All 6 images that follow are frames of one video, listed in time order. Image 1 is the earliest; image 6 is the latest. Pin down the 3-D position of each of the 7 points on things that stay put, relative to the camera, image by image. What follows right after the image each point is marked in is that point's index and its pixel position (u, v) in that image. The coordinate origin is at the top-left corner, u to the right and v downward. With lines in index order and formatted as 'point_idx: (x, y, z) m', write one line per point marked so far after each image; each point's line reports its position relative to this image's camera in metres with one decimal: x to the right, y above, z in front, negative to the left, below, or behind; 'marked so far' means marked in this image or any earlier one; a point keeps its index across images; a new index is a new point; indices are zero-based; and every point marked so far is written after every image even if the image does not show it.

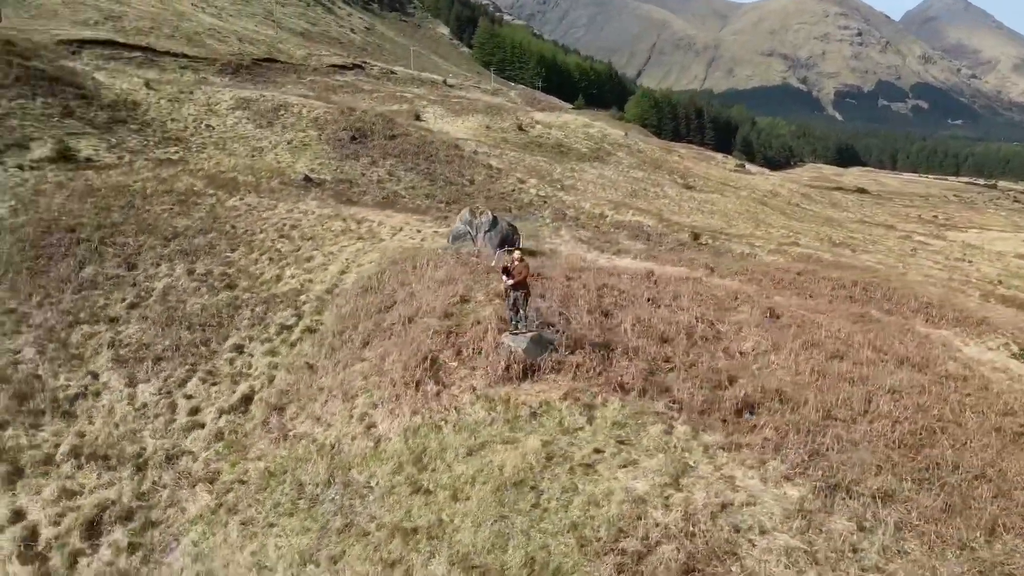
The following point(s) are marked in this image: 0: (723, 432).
0: (+1.7, -1.2, +6.0) m
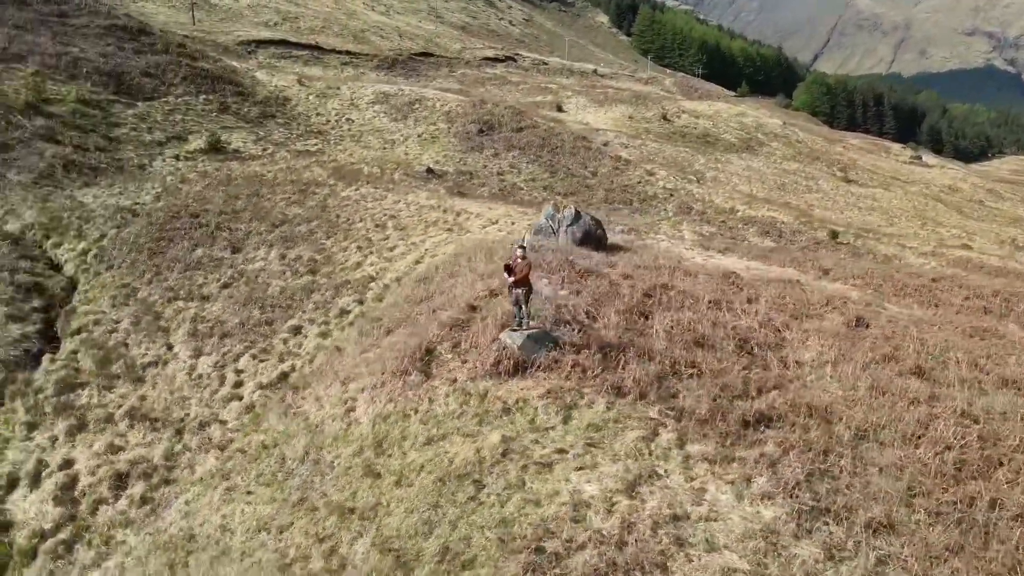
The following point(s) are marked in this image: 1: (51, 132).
0: (+1.6, -1.2, +5.8) m
1: (-11.6, +4.0, +18.5) m
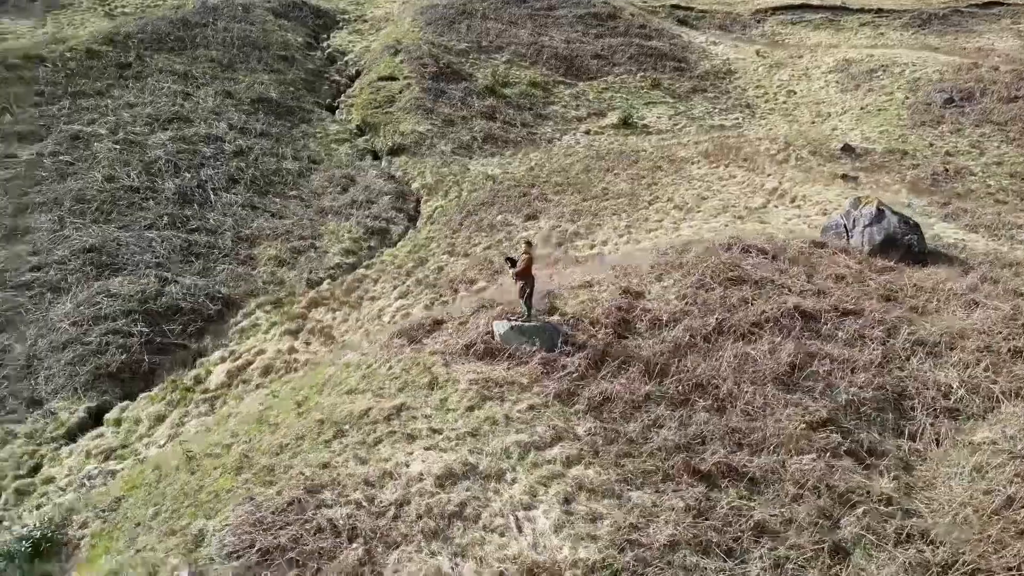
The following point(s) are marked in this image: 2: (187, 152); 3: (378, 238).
0: (+0.7, -1.4, +5.3) m
1: (-0.6, +5.7, +23.0) m
2: (-5.8, +2.6, +14.2) m
3: (-2.5, +0.9, +13.9) m
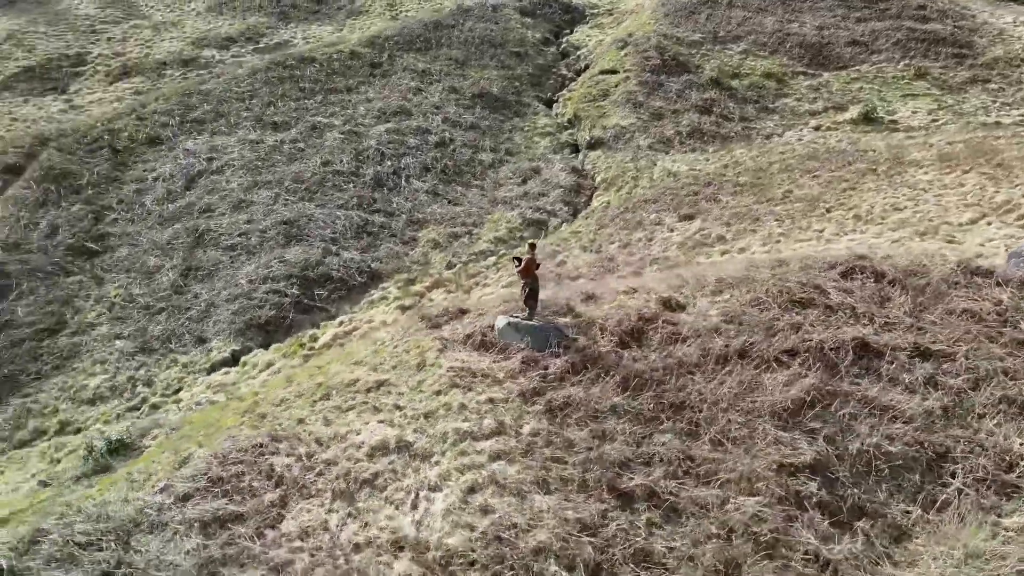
0: (+0.1, -1.4, +5.5) m
1: (+6.0, +5.6, +22.2) m
2: (-2.3, +3.2, +16.0) m
3: (+0.4, +1.2, +14.5) m
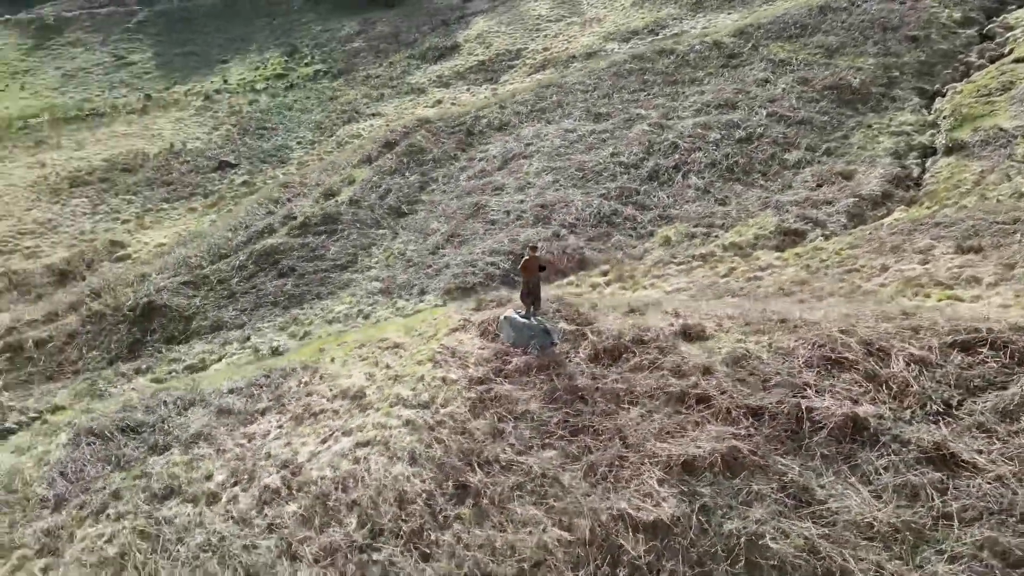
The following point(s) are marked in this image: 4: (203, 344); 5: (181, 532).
0: (-0.9, -1.3, +6.2) m
1: (+14.5, +4.1, +16.1) m
2: (+3.8, +3.3, +15.9) m
3: (+4.9, +0.9, +13.3) m
4: (-5.2, -1.0, +12.4) m
5: (-2.6, -1.9, +5.8) m
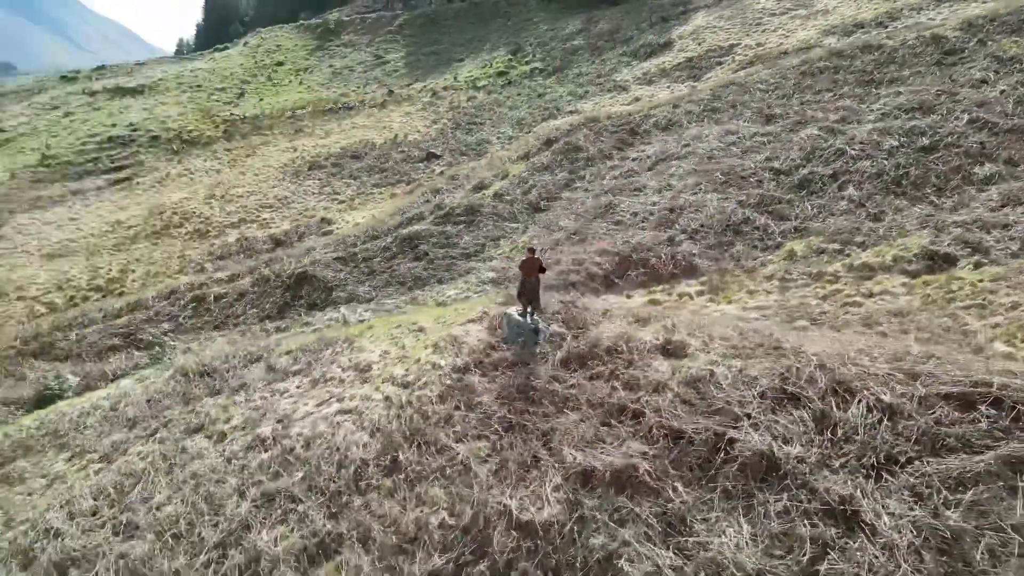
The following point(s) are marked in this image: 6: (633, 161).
0: (-1.3, -1.2, +6.8) m
1: (+16.9, +2.7, +11.4) m
2: (+6.6, +2.8, +14.5) m
3: (+6.6, +0.4, +11.7) m
4: (-3.4, -0.5, +14.1) m
5: (-3.1, -1.6, +7.0) m
6: (+2.6, +3.0, +17.1) m
